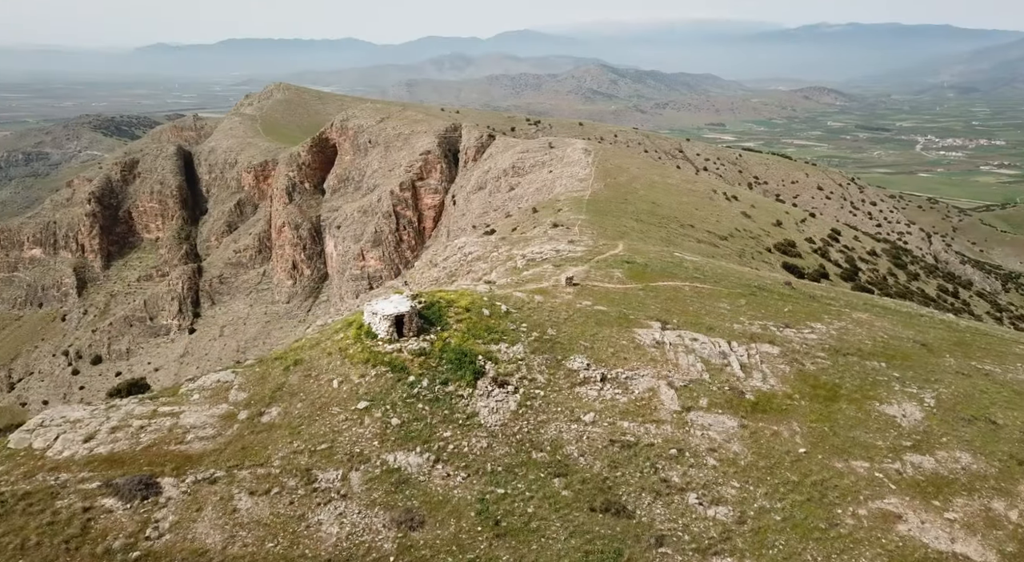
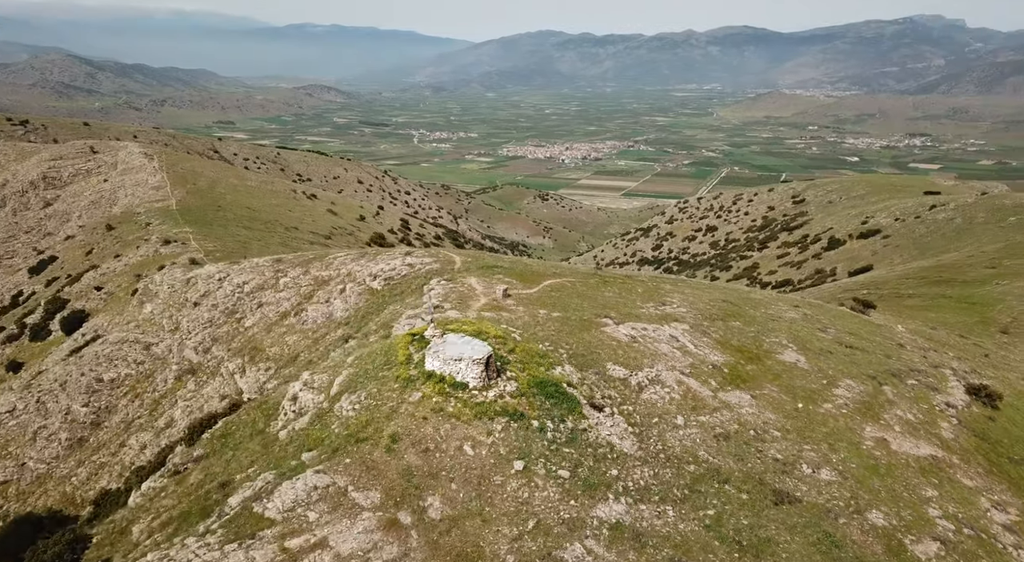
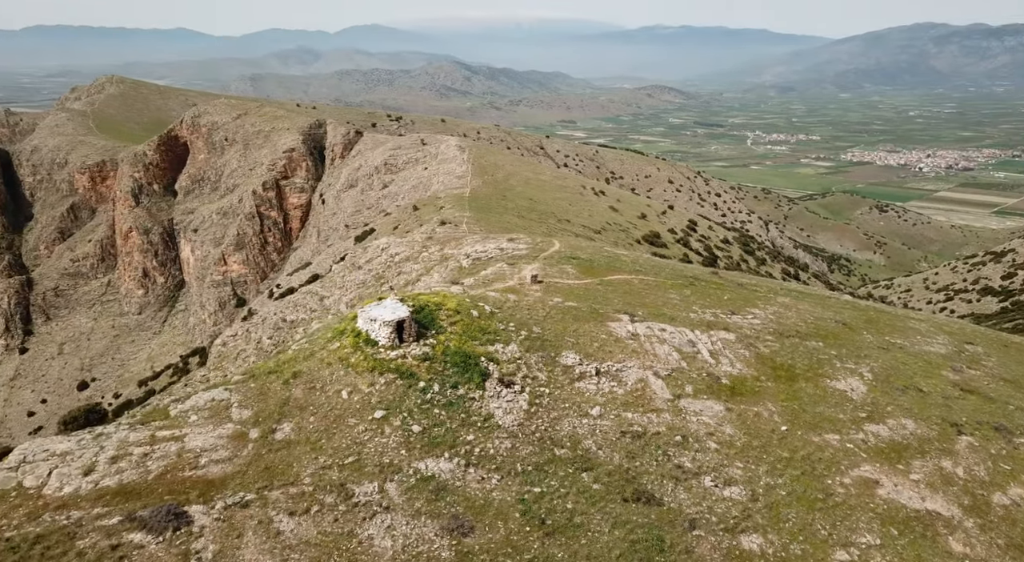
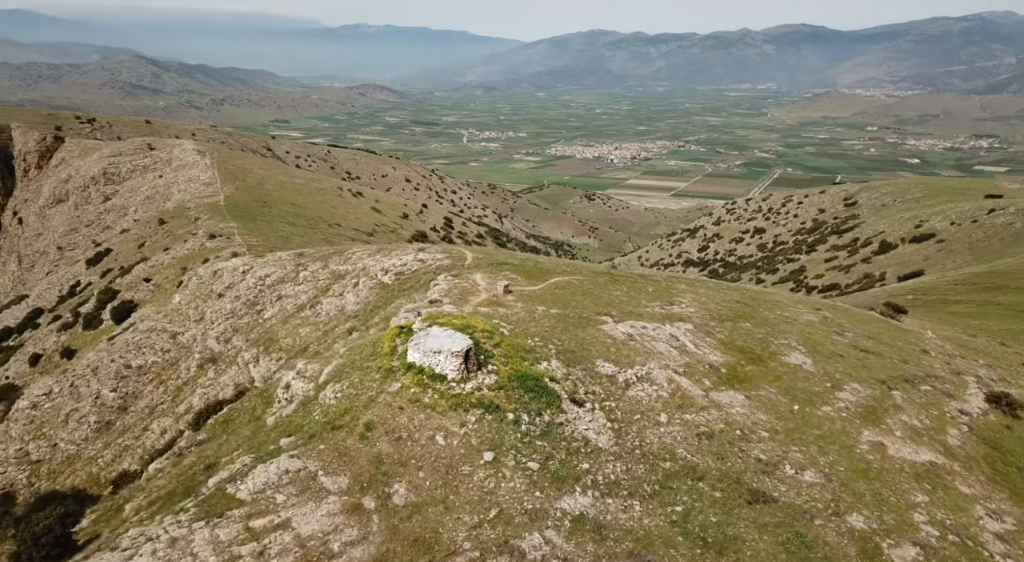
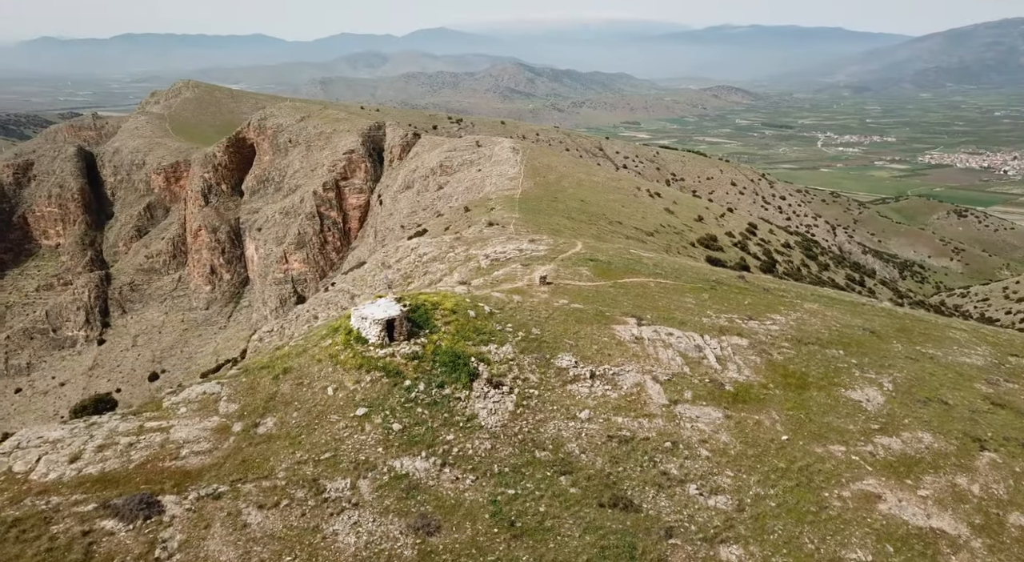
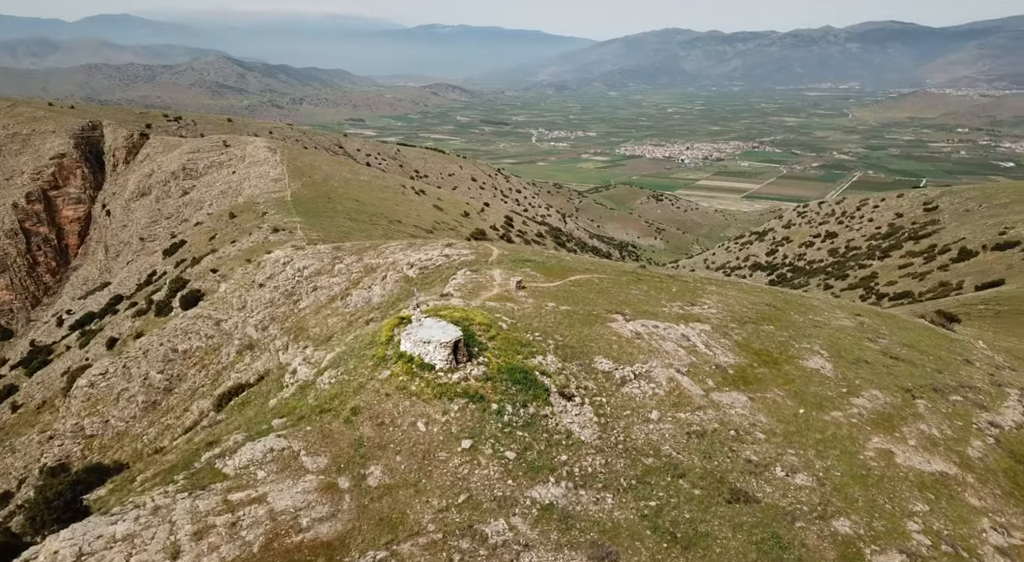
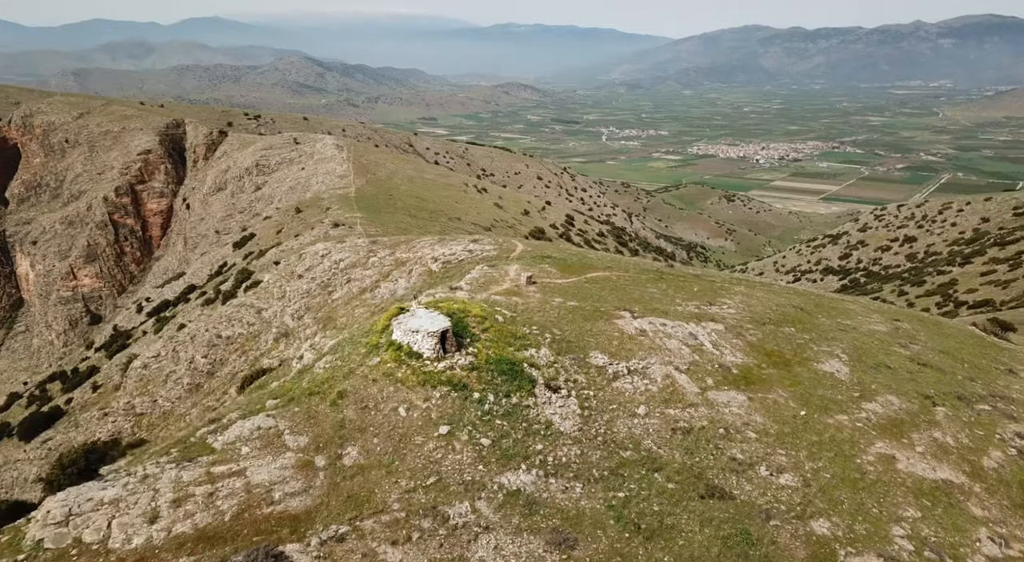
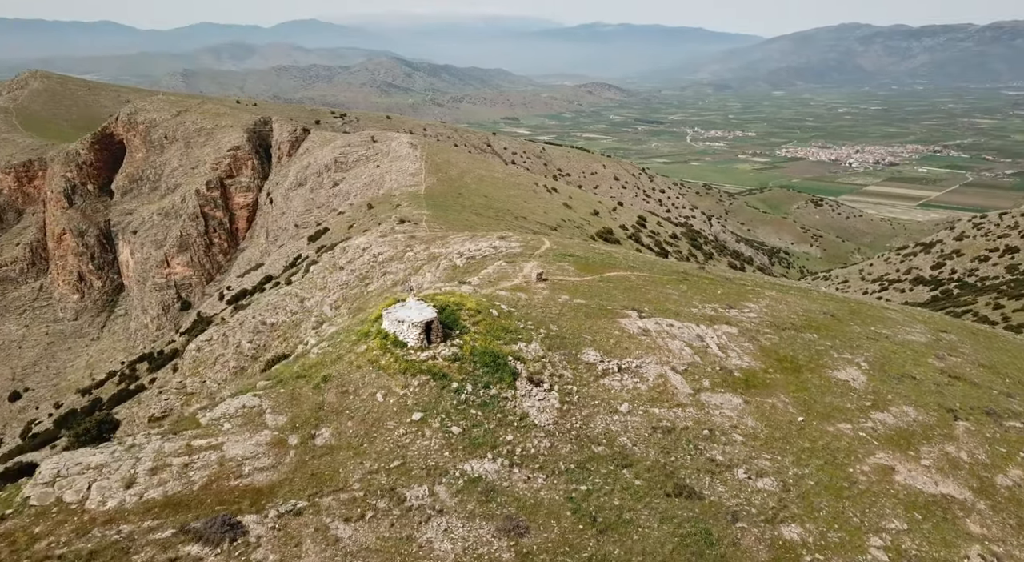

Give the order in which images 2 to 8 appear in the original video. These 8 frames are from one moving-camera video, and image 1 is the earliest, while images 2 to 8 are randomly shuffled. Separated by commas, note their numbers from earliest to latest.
5, 3, 8, 7, 6, 4, 2
